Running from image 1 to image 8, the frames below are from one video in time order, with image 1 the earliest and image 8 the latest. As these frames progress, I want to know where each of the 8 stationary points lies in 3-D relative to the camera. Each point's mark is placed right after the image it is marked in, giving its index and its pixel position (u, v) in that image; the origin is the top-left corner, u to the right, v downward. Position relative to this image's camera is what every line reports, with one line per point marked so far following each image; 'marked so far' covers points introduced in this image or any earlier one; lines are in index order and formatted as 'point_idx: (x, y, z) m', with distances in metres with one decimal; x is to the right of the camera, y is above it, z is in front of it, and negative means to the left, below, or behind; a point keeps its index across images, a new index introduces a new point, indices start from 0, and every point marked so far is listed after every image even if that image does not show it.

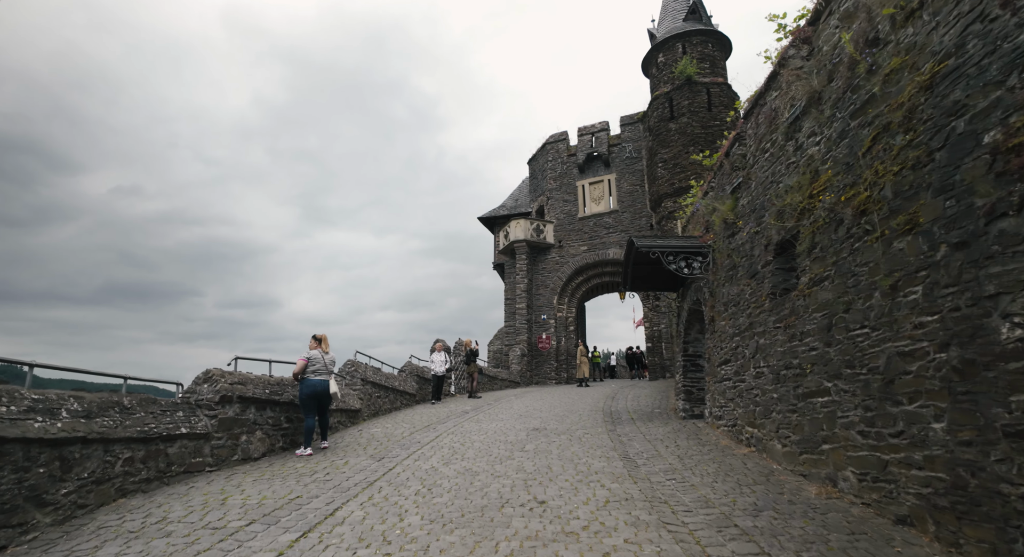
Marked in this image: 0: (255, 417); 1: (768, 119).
0: (-3.8, -2.0, +7.5) m
1: (+3.5, +2.2, +6.9) m
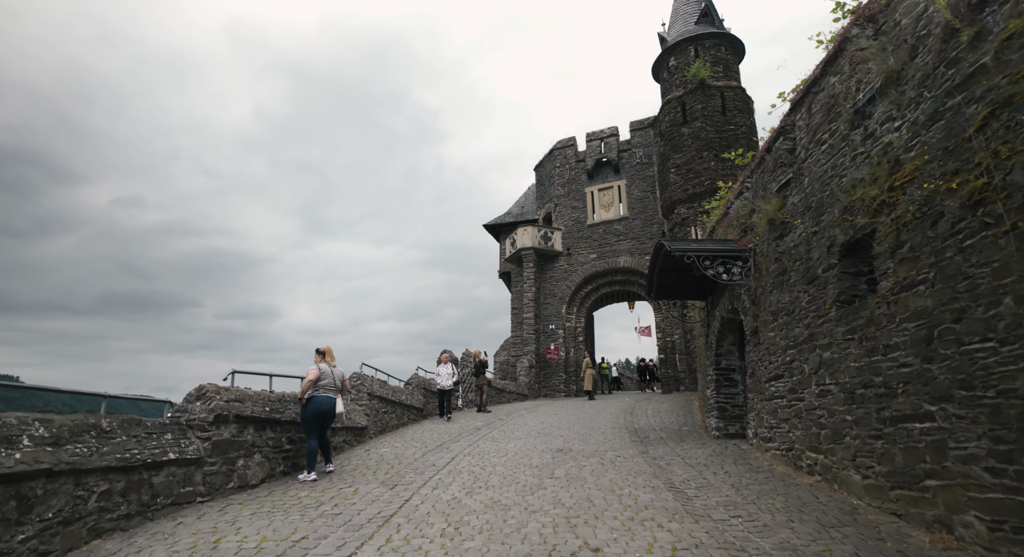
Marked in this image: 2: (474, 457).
0: (-3.4, -2.1, +6.7) m
1: (+3.8, +2.1, +6.2) m
2: (-0.6, -2.8, +8.0) m
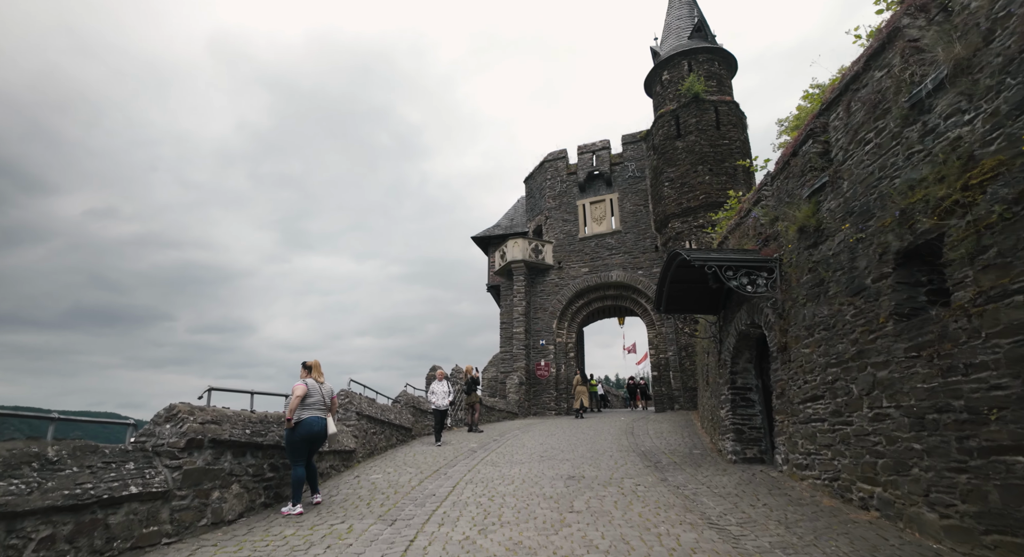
0: (-3.2, -2.2, +5.9) m
1: (+4.0, +2.0, +5.7) m
2: (-0.5, -2.9, +7.2) m
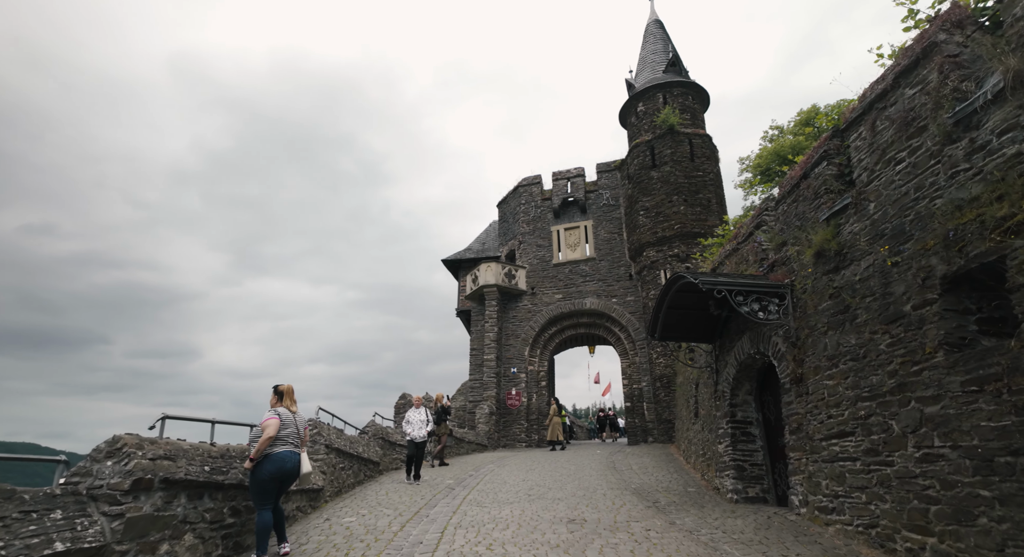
0: (-3.2, -2.2, +4.9) m
1: (+4.2, +1.7, +5.5) m
2: (-0.6, -3.1, +6.4) m
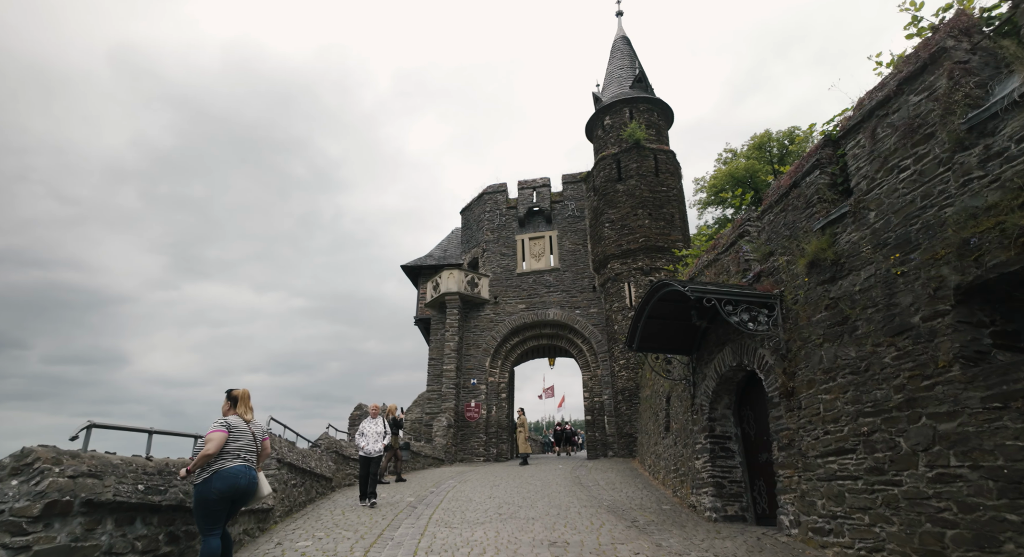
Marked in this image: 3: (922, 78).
0: (-3.3, -2.1, +4.0) m
1: (+4.1, +1.5, +5.4) m
2: (-0.8, -3.1, +5.7) m
3: (+4.2, +2.1, +5.2) m
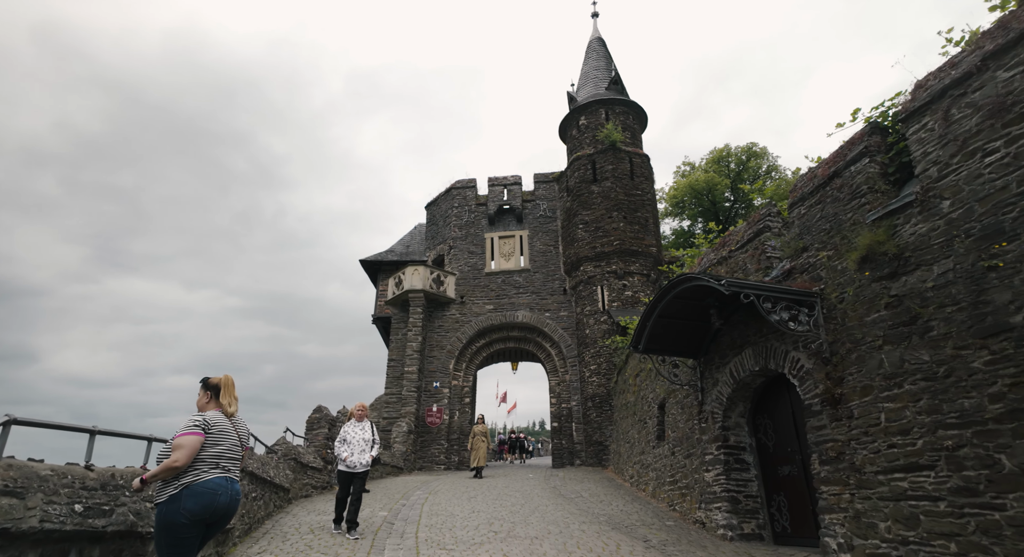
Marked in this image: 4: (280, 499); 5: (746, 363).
0: (-2.8, -1.8, +2.7) m
1: (+4.5, +1.6, +4.8) m
2: (-0.6, -2.9, +4.7) m
3: (+4.7, +2.1, +4.7) m
4: (-4.1, -3.9, +9.0) m
5: (+3.5, -1.3, +7.6) m
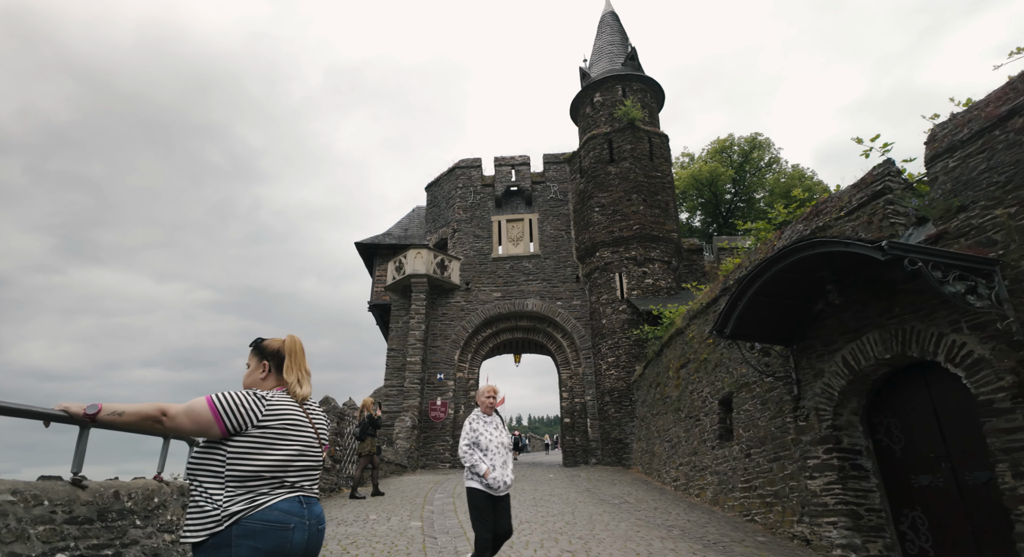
0: (-1.7, -1.3, +1.2) m
1: (+5.6, +1.9, +3.5) m
2: (+0.4, -2.5, +3.2) m
3: (+5.7, +2.4, +3.4) m
4: (-3.2, -3.4, +7.4) m
5: (+4.4, -0.9, +6.3) m
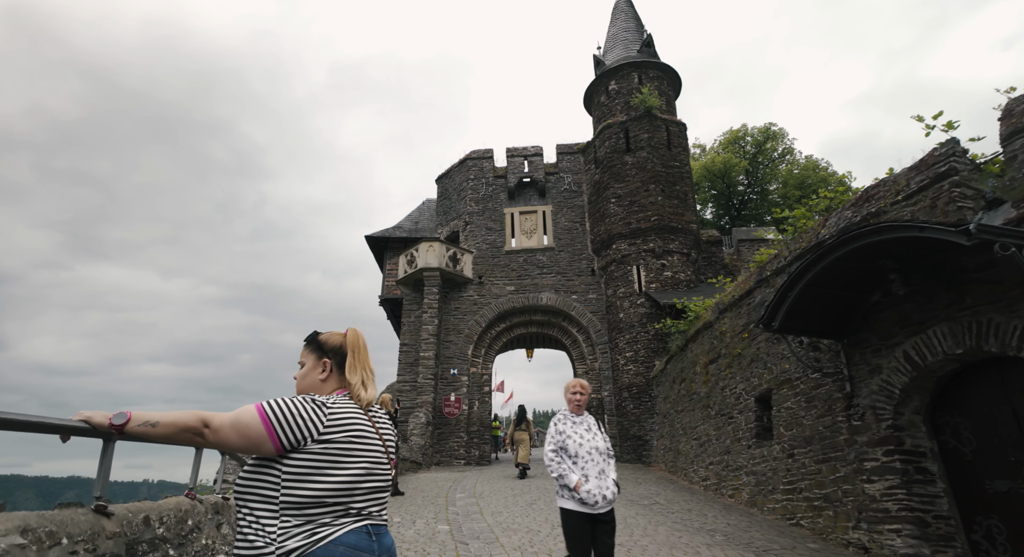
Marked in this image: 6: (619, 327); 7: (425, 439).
0: (-1.4, -1.3, +0.8) m
1: (+6.0, +2.0, +3.0) m
2: (+0.8, -2.4, +2.8) m
3: (+6.1, +2.5, +2.9) m
4: (-2.8, -3.3, +7.0) m
5: (+4.9, -0.7, +5.8) m
6: (+4.1, -1.9, +19.4) m
7: (-3.1, -5.7, +18.2) m
